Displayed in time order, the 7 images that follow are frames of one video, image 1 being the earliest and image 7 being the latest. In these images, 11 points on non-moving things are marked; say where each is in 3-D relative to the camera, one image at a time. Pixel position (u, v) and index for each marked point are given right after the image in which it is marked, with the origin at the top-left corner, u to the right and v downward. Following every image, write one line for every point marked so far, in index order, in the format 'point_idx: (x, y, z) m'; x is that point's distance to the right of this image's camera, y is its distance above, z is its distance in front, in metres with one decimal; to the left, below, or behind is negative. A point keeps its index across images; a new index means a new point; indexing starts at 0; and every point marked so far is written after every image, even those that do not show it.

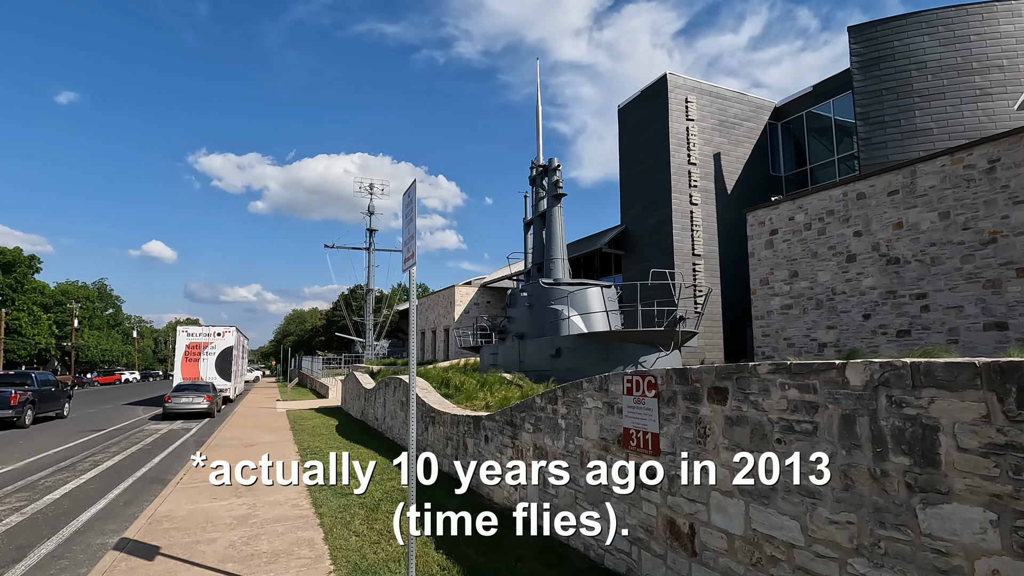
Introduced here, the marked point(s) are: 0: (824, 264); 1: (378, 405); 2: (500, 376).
0: (+7.8, +0.6, +13.3) m
1: (-3.4, -2.9, +13.2) m
2: (-0.3, -1.8, +10.7) m
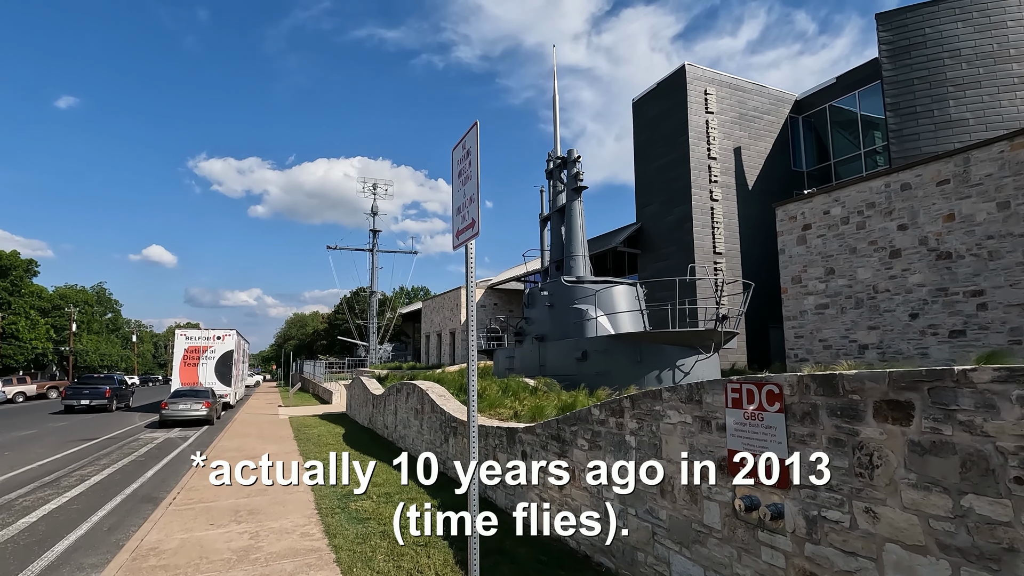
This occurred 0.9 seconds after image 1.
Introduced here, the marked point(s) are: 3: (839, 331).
0: (+8.2, +0.6, +12.5) m
1: (-2.9, -2.9, +12.4) m
2: (+0.2, -1.7, +9.8) m
3: (+7.9, -1.0, +13.0) m
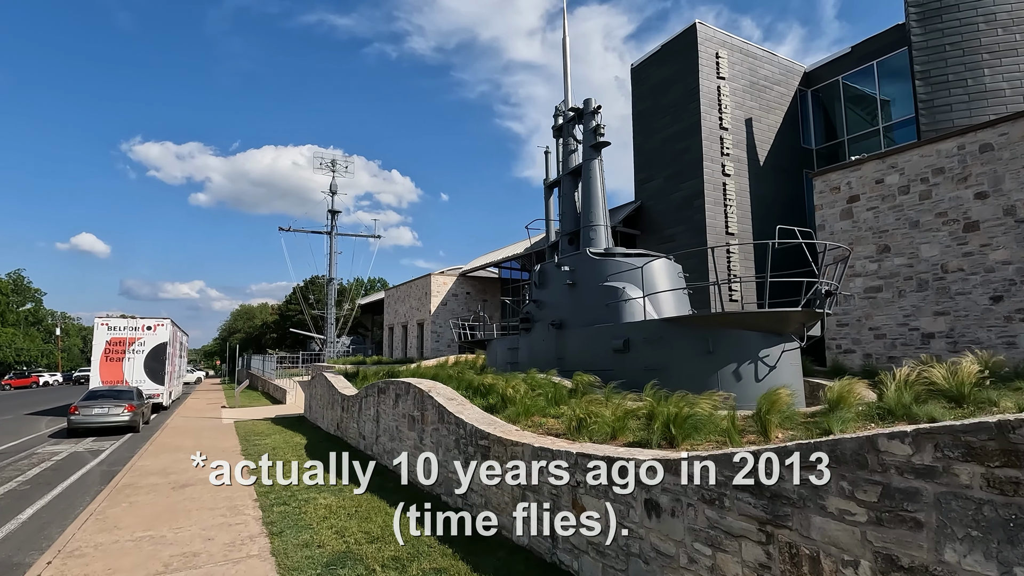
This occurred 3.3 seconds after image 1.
0: (+8.4, +1.1, +10.8) m
1: (-2.7, -2.4, +9.8) m
2: (+0.6, -1.3, +7.5) m
3: (+8.0, -0.6, +11.2) m
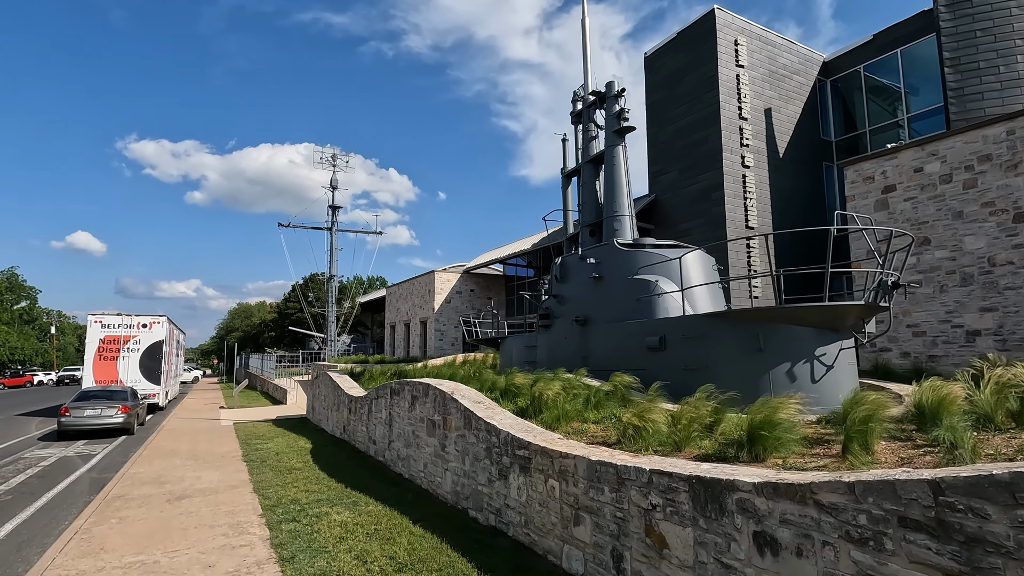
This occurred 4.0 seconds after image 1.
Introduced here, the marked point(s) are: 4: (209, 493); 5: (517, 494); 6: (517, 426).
0: (+8.8, +1.2, +10.1) m
1: (-2.4, -2.3, +9.1) m
2: (+1.0, -1.2, +6.8) m
3: (+8.4, -0.5, +10.6) m
4: (-3.8, -2.6, +6.7) m
5: (+0.1, -1.9, +4.8) m
6: (0.0, -1.4, +5.3) m
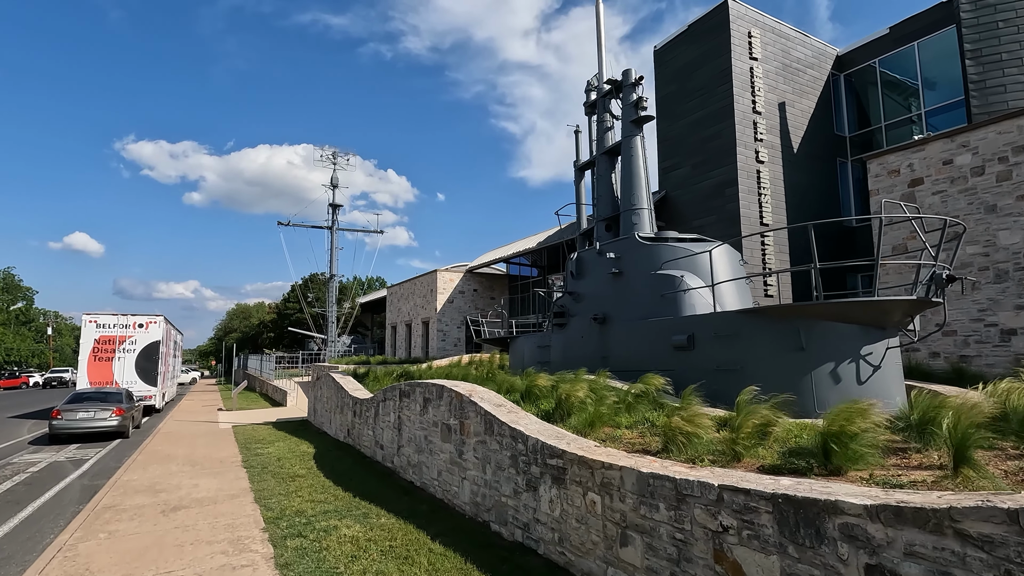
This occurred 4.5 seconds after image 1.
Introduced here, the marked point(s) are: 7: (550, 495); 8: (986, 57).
0: (+9.0, +1.2, +9.7) m
1: (-2.1, -2.2, +8.6) m
2: (+1.2, -1.1, +6.3) m
3: (+8.6, -0.5, +10.1) m
4: (-3.5, -2.5, +6.2) m
5: (+0.3, -1.8, +4.3) m
6: (+0.3, -1.3, +4.8) m
7: (+0.3, -1.7, +4.4) m
8: (+12.8, +6.3, +14.5) m
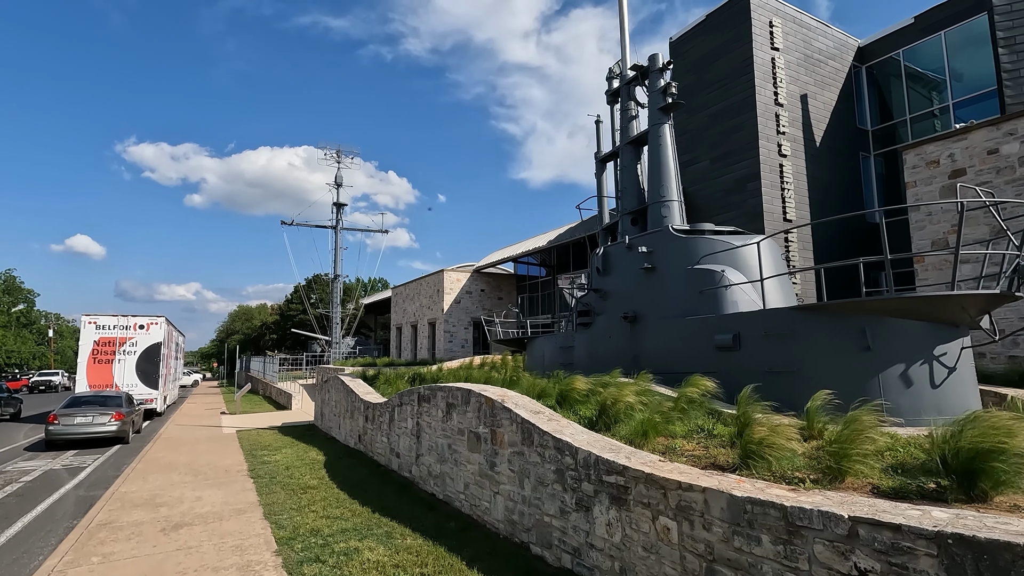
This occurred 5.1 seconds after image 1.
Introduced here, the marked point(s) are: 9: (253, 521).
0: (+9.4, +1.3, +9.1) m
1: (-1.7, -2.1, +8.0) m
2: (+1.6, -1.1, +5.8) m
3: (+9.0, -0.4, +9.6) m
4: (-3.2, -2.5, +5.6) m
5: (+0.7, -1.7, +3.8) m
6: (+0.7, -1.2, +4.3) m
7: (+0.7, -1.6, +3.8) m
8: (+13.2, +6.3, +13.9) m
9: (-2.8, -2.5, +5.7) m
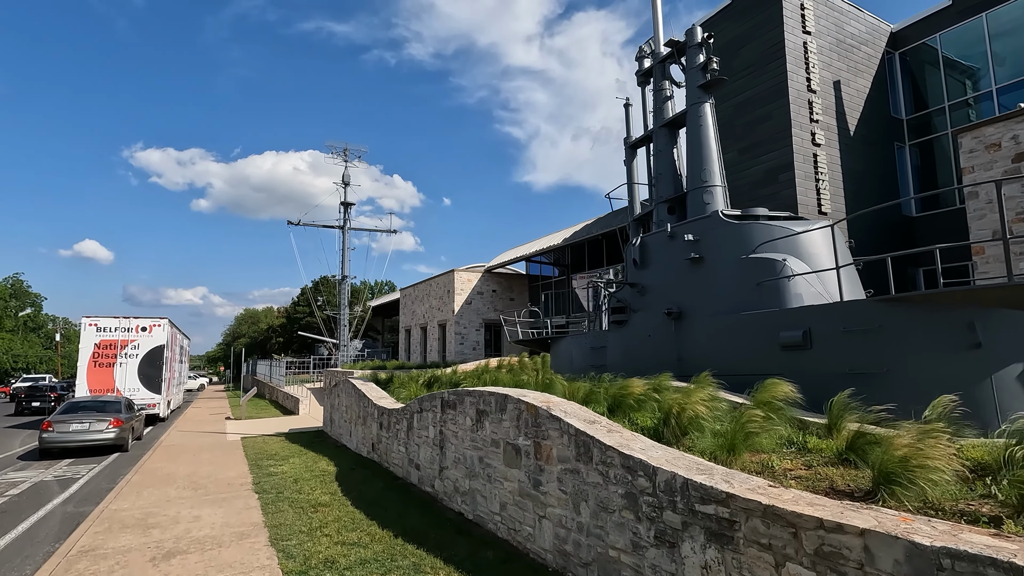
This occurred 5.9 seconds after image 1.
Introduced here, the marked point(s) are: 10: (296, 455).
0: (+9.8, +1.4, +8.2) m
1: (-1.3, -2.1, +7.2) m
2: (+2.0, -0.9, +5.0) m
3: (+9.5, -0.3, +8.7) m
4: (-2.8, -2.4, +4.8) m
5: (+1.1, -1.6, +3.0) m
6: (+1.1, -1.1, +3.5) m
7: (+1.1, -1.5, +3.0) m
8: (+13.7, +6.4, +13.0) m
9: (-2.3, -2.4, +4.9) m
10: (-4.1, -3.2, +10.2) m
